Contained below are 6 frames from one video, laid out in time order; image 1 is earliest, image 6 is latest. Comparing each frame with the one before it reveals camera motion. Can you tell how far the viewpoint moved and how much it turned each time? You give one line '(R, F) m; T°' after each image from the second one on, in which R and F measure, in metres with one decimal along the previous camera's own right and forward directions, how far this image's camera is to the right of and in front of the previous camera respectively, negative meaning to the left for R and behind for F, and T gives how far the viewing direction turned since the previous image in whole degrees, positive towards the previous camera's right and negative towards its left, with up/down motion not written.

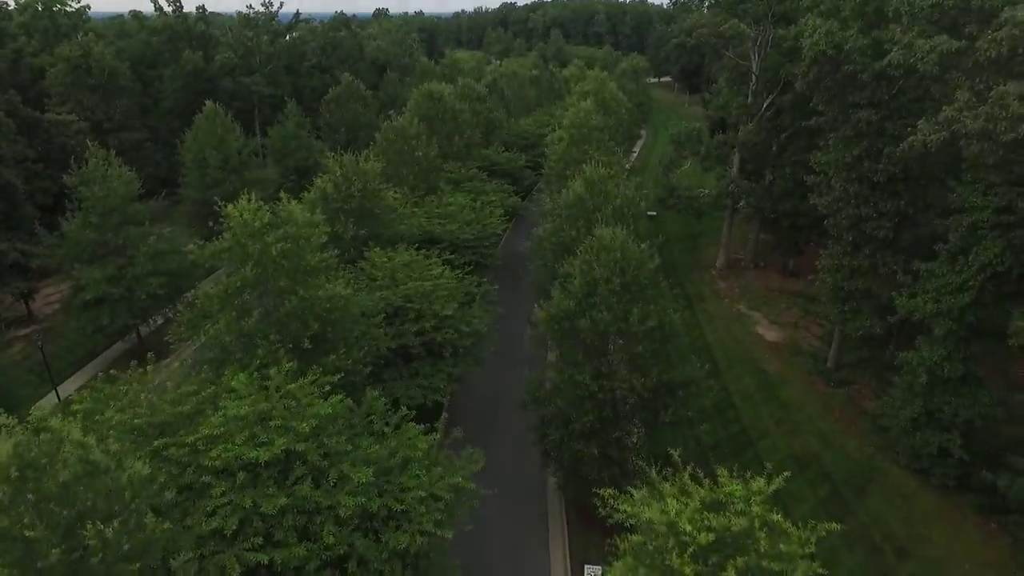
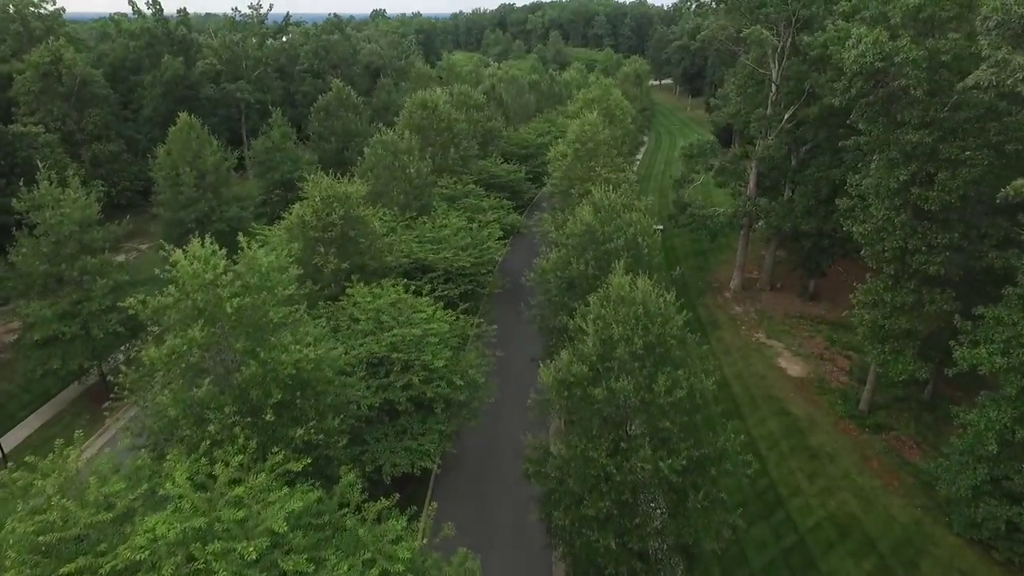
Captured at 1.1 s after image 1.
(-0.1, +2.5) m; 0°
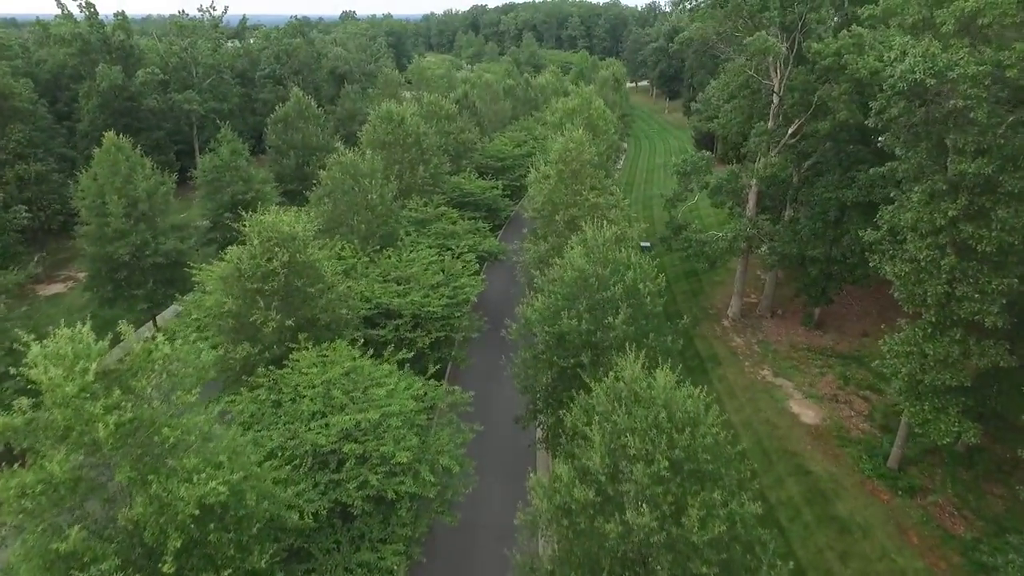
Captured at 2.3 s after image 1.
(0.0, +3.3) m; +2°
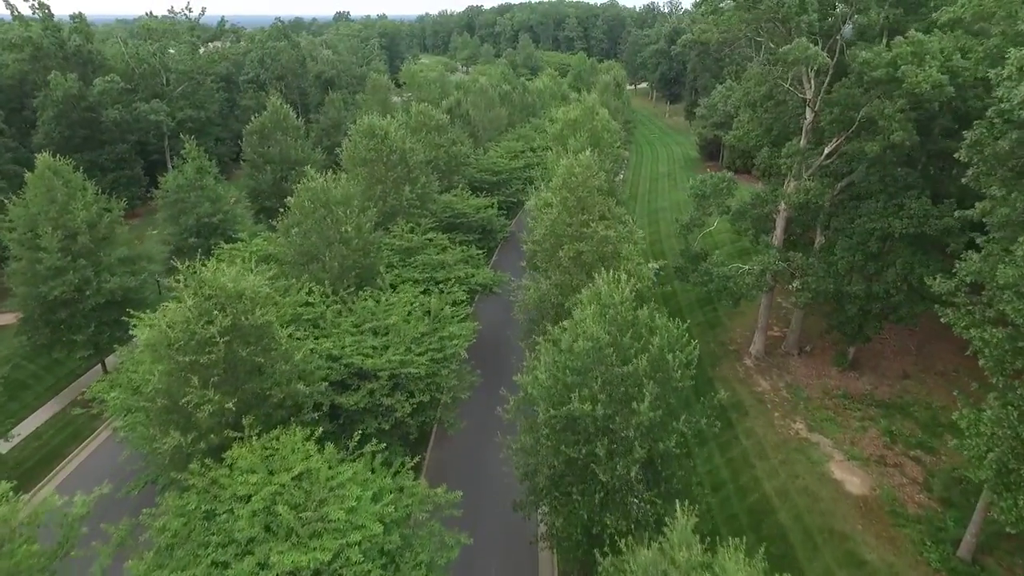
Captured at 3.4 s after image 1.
(0.0, +3.4) m; 0°
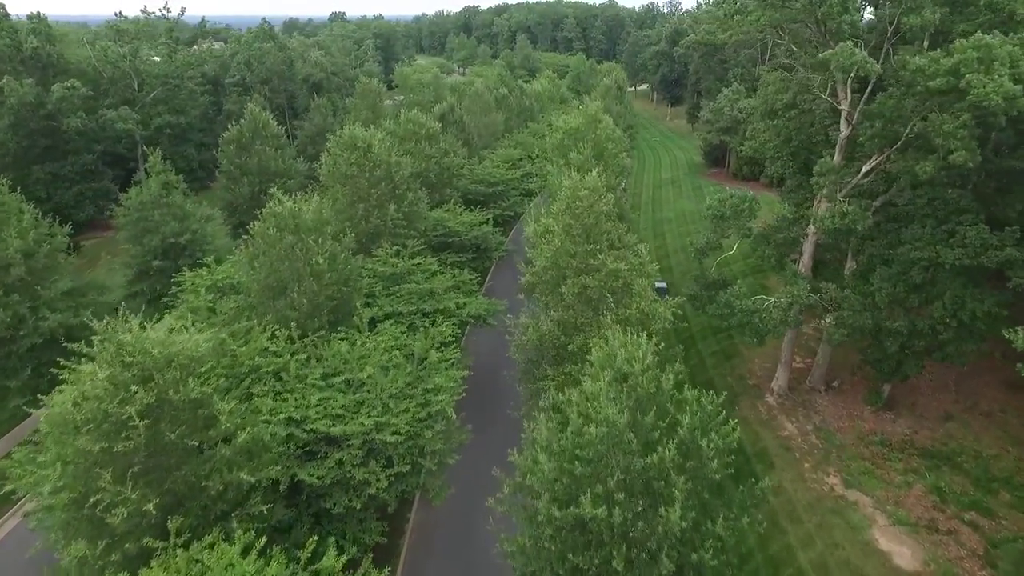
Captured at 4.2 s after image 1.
(+0.1, +2.8) m; 0°
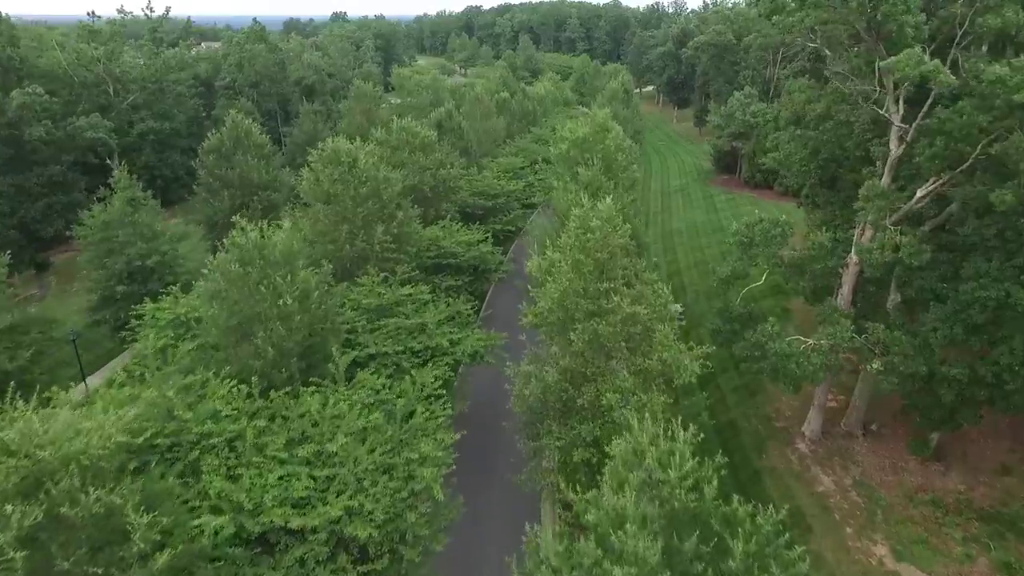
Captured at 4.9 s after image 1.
(+0.1, +2.7) m; 0°
